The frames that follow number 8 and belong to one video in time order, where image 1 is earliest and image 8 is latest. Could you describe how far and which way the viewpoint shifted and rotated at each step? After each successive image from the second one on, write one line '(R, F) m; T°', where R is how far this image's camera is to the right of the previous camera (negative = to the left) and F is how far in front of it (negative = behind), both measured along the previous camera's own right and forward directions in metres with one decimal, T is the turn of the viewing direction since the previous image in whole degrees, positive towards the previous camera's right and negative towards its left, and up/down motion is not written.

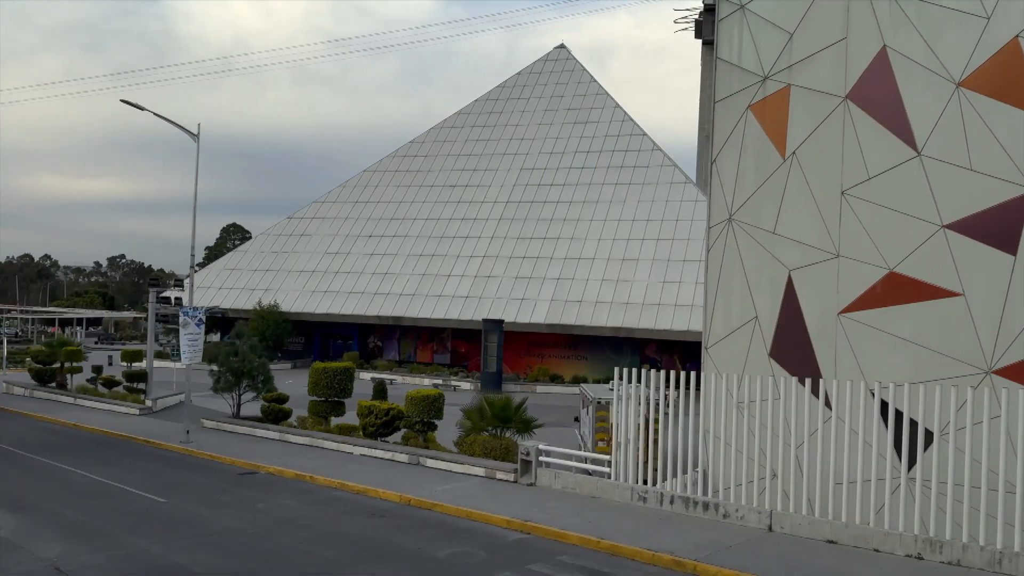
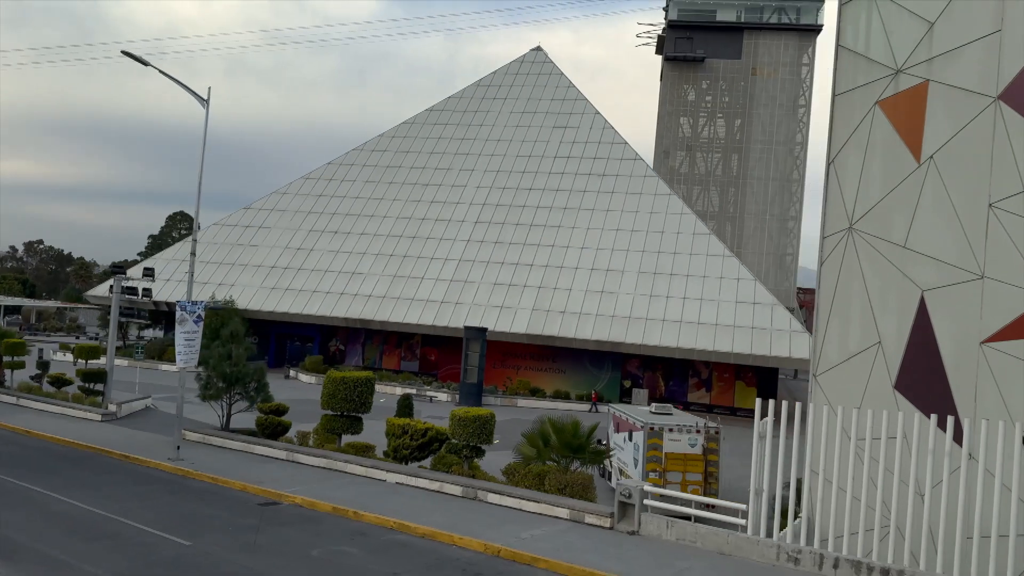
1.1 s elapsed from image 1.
(-2.1, +2.0) m; +5°
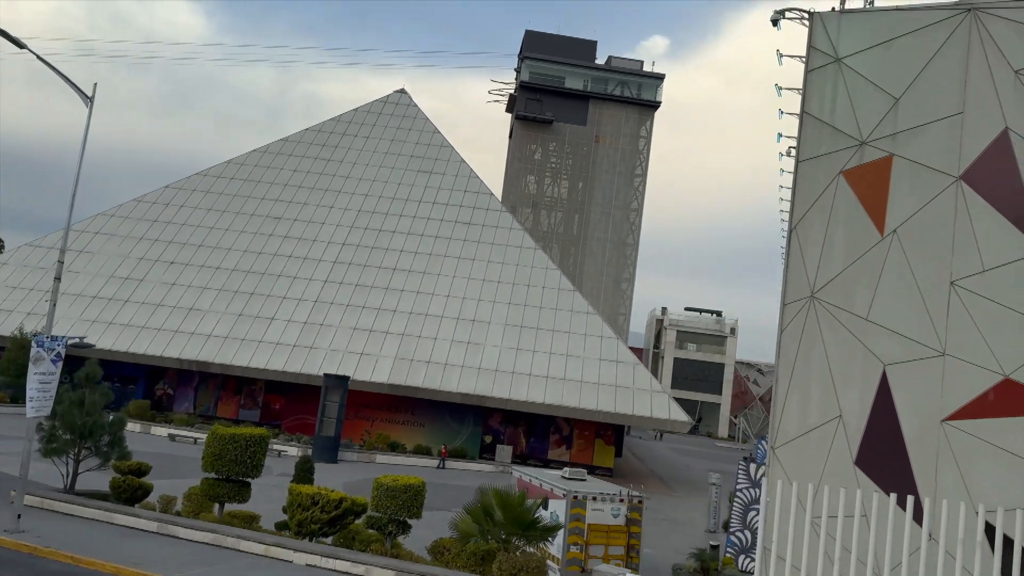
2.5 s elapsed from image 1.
(-1.6, +1.4) m; +12°
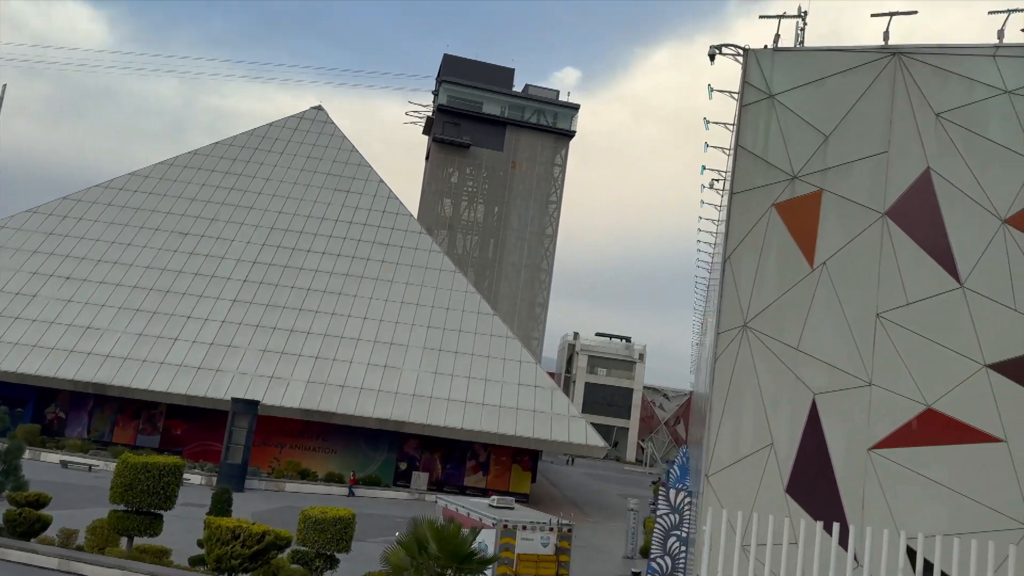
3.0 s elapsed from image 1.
(-0.4, +0.2) m; +6°
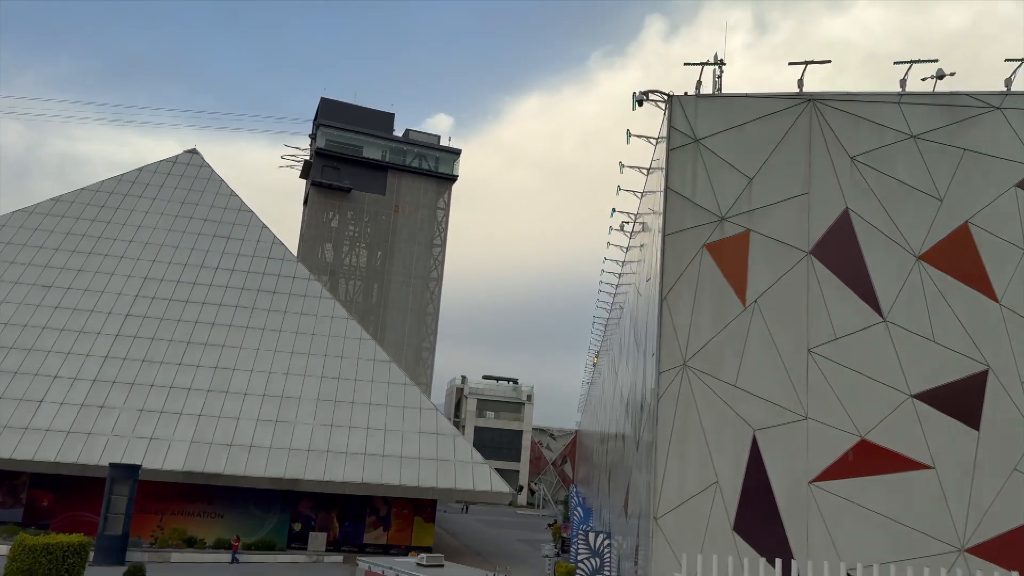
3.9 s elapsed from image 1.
(-0.8, +0.4) m; +9°
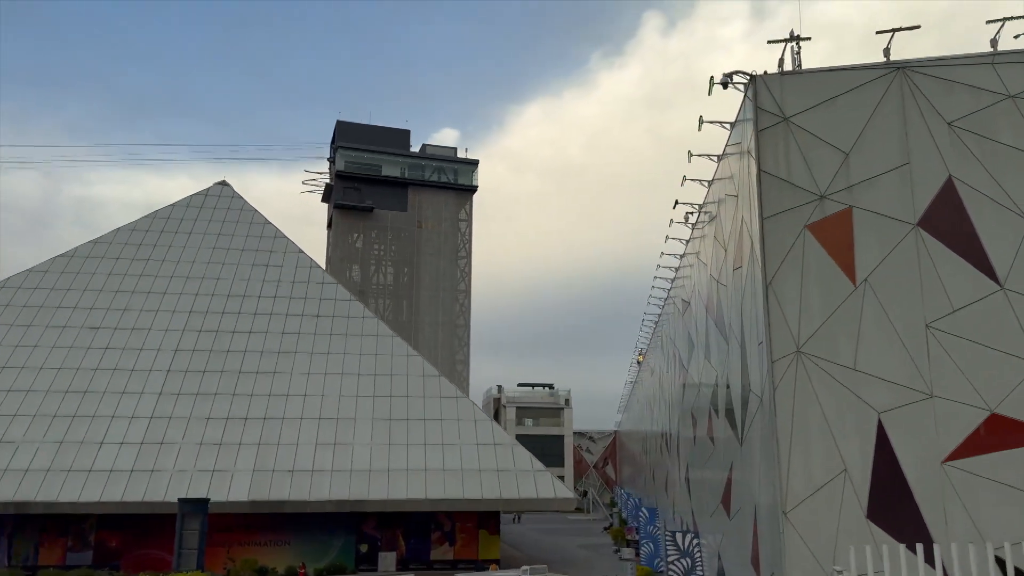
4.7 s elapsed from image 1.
(-1.1, +0.3) m; -1°
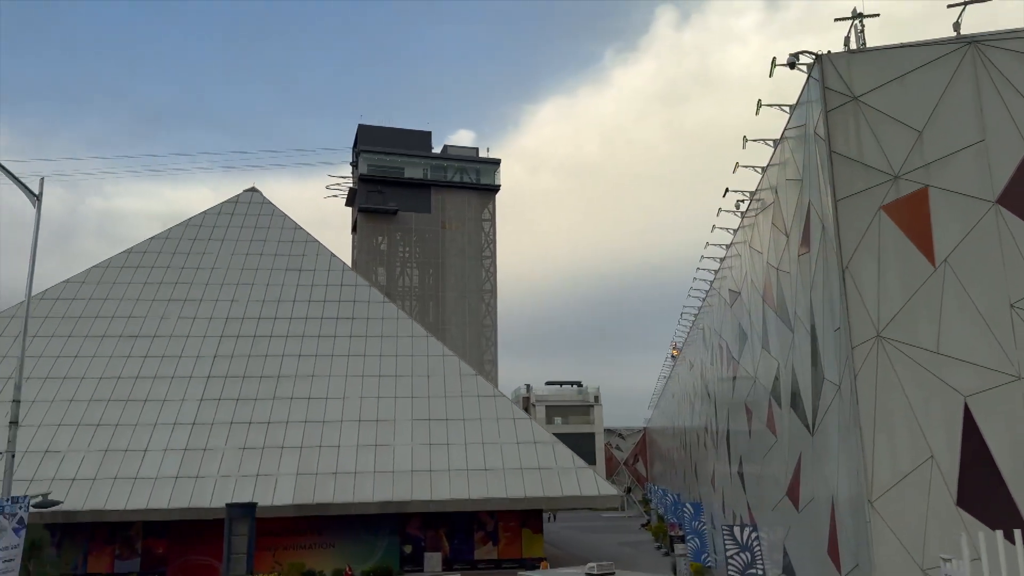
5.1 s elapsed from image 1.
(-0.6, +0.2) m; -1°
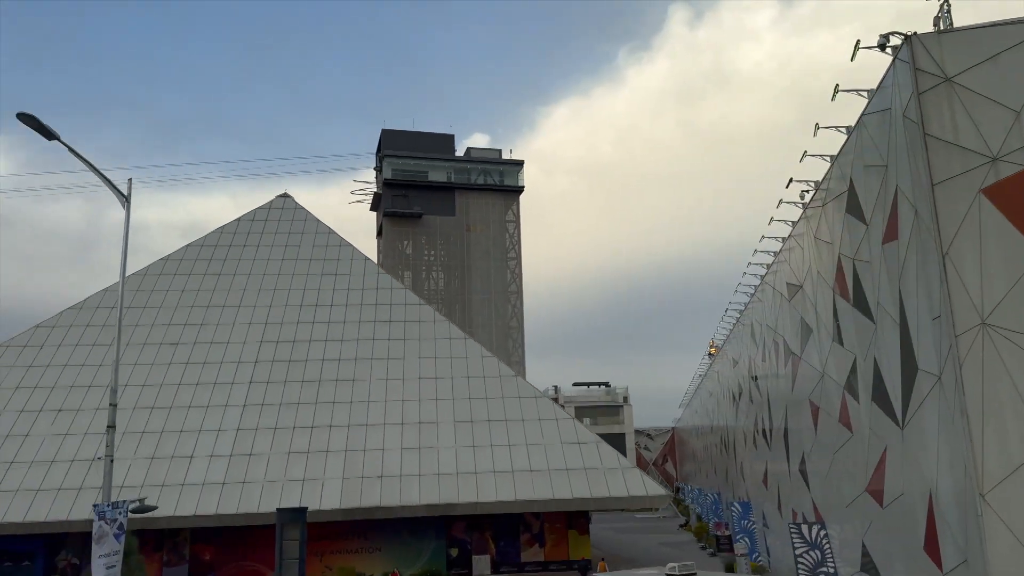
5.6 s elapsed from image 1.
(-0.9, +0.2) m; -1°
